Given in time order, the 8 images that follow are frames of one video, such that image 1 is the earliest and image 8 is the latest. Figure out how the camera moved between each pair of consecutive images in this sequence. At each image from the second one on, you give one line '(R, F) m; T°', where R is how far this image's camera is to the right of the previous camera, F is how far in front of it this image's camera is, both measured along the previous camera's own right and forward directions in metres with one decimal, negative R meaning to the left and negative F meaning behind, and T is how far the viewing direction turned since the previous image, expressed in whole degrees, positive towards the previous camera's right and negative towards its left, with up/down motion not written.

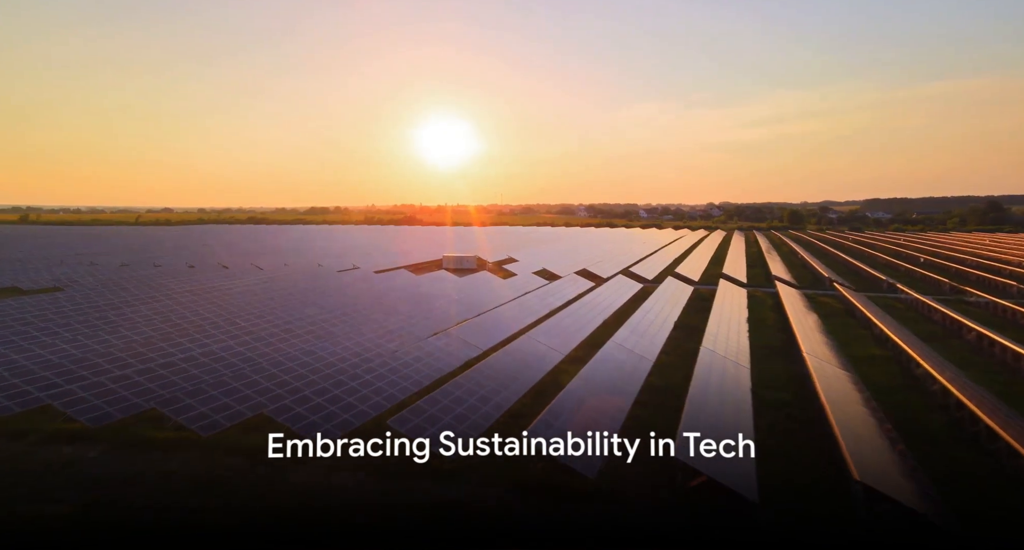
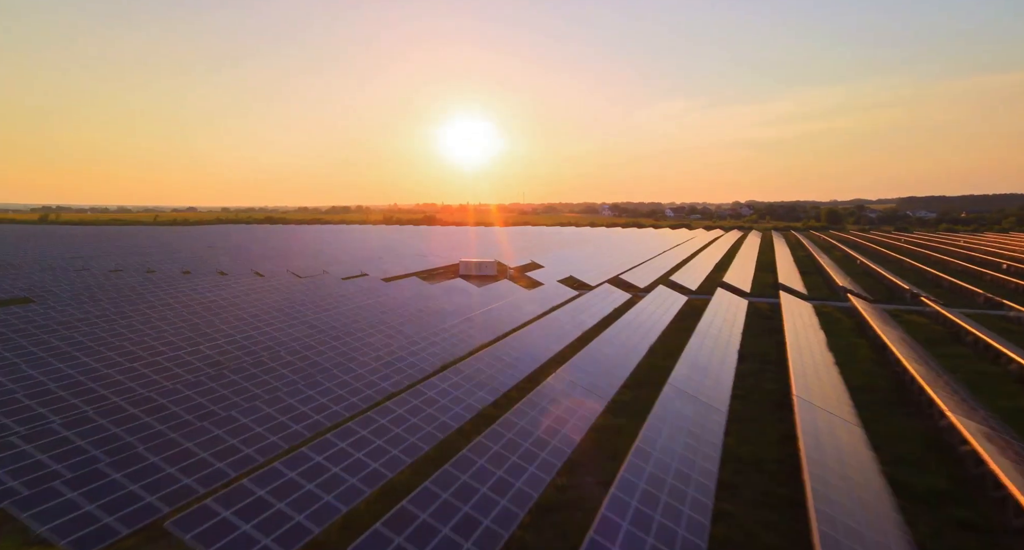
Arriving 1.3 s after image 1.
(-0.1, +2.5) m; -3°
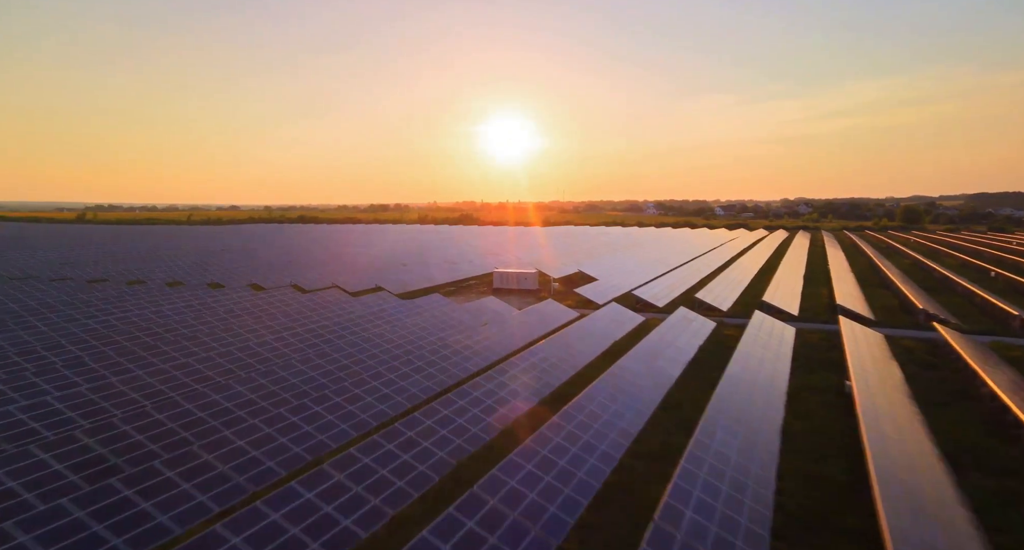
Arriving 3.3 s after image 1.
(-0.3, +4.0) m; -5°
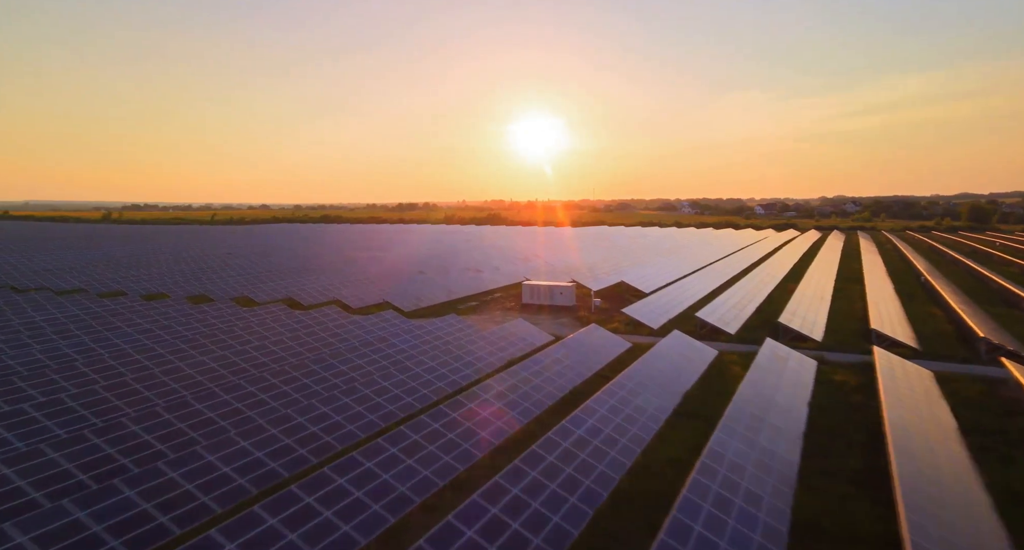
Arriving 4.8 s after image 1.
(-0.2, +3.1) m; -4°
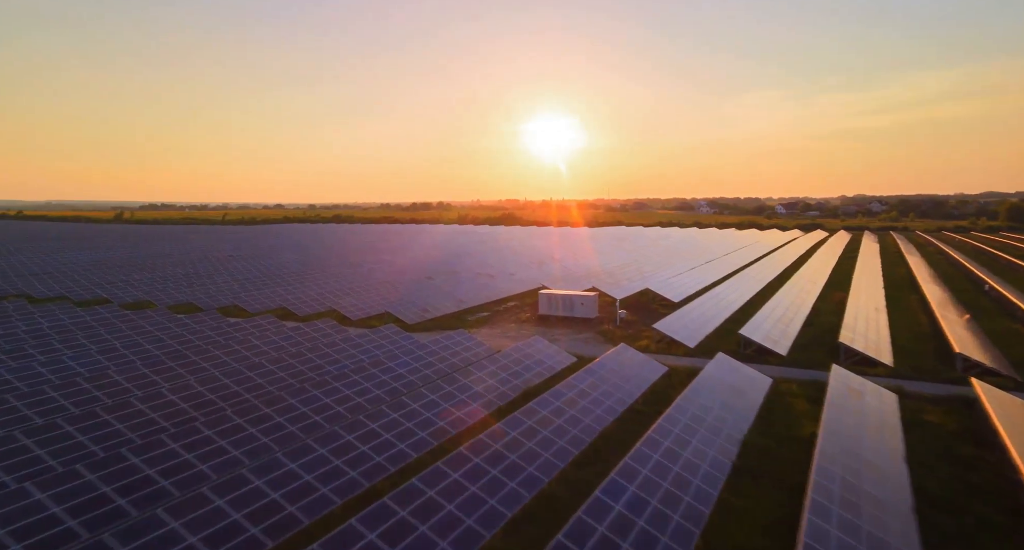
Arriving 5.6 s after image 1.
(-0.1, +1.6) m; -2°
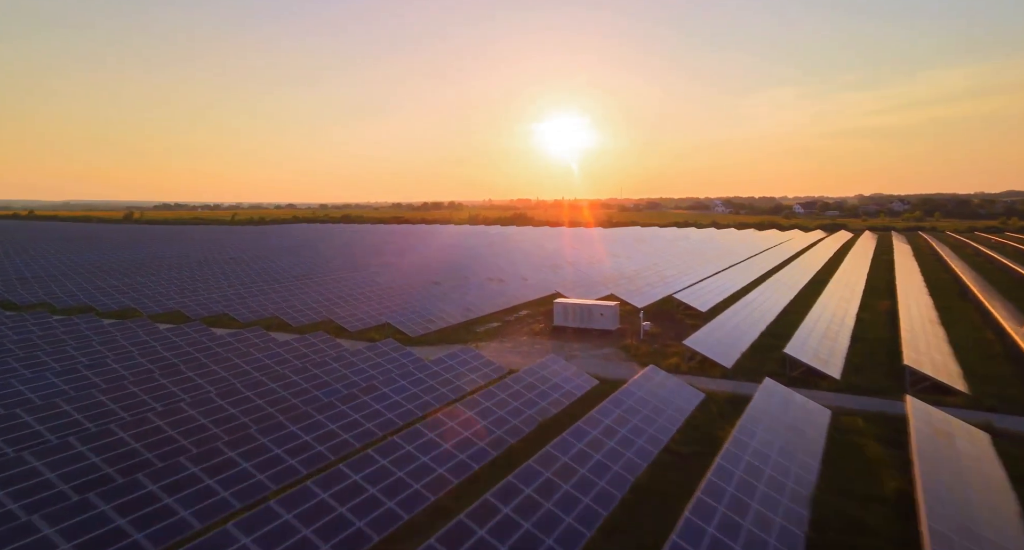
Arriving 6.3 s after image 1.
(0.0, +1.3) m; -1°
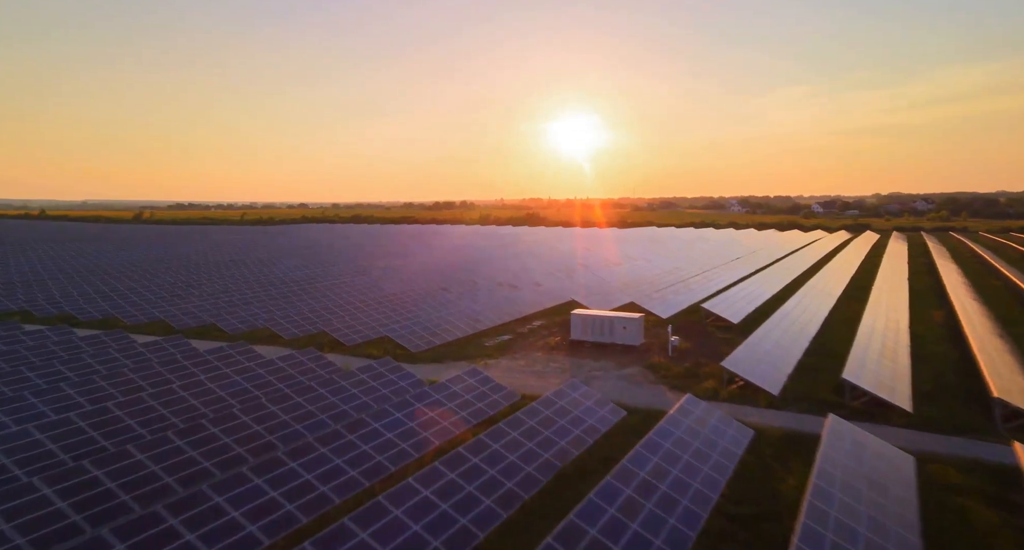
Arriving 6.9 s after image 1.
(-0.1, +1.3) m; -2°
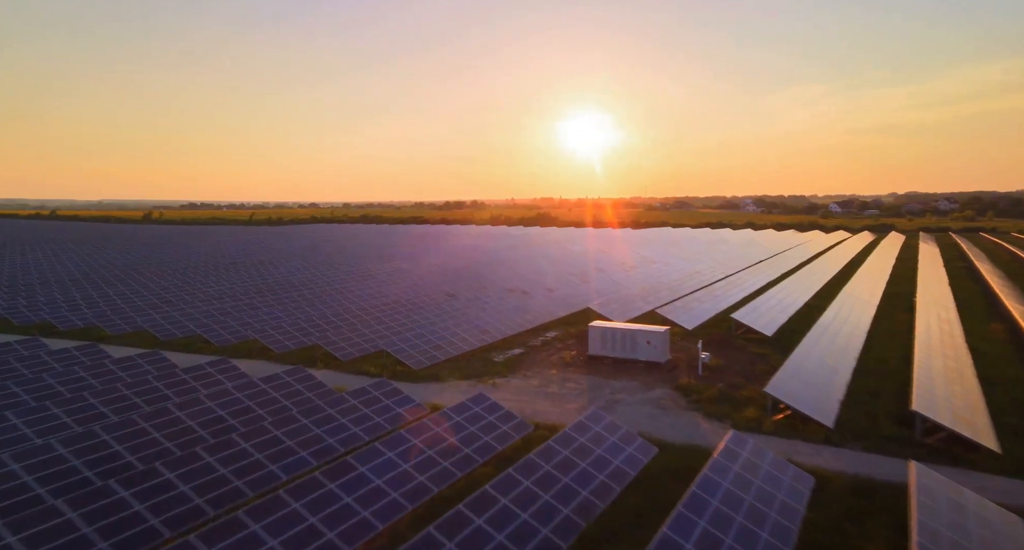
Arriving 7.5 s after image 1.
(0.0, +1.2) m; -1°
